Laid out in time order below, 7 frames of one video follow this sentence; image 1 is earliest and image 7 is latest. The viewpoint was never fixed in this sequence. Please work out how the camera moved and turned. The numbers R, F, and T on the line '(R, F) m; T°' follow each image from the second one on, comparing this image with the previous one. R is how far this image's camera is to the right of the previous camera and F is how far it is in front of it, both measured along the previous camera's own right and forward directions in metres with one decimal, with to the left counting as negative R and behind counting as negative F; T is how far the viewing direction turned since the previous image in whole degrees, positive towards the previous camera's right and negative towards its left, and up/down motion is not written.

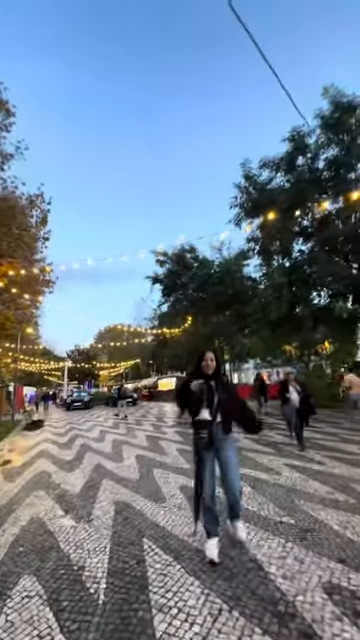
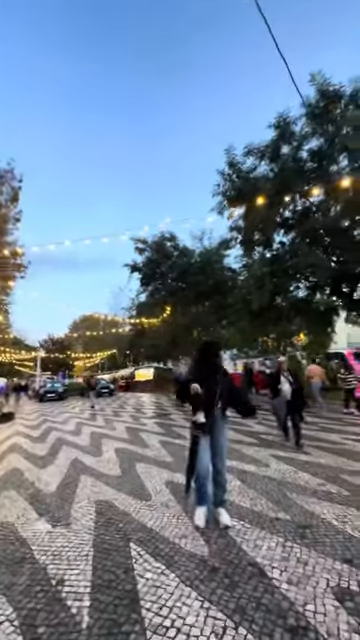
(-0.1, +0.4) m; +3°
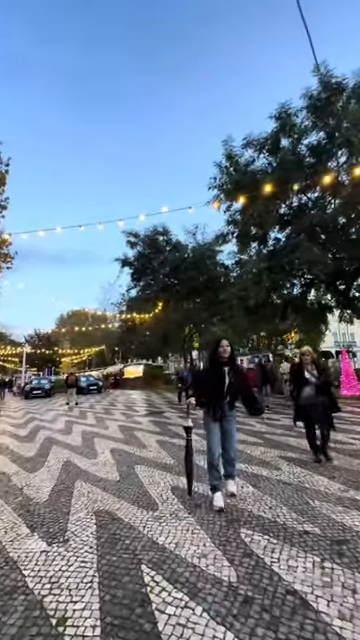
(-0.2, +0.5) m; +2°
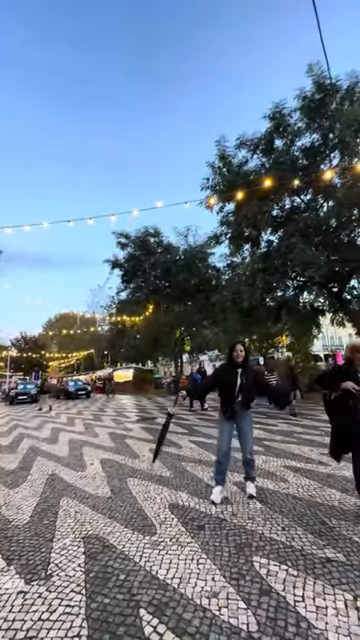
(-0.1, +0.5) m; +1°
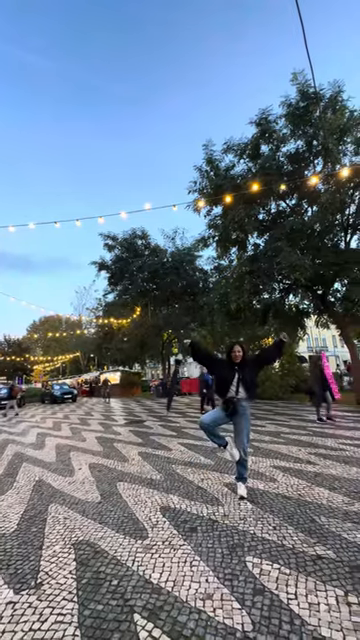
(0.0, 0.0) m; +2°
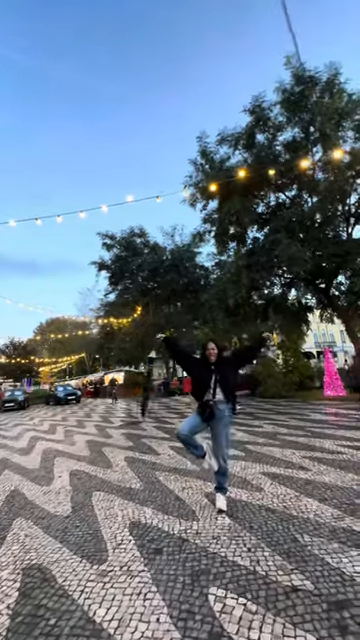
(+0.4, +0.4) m; -1°
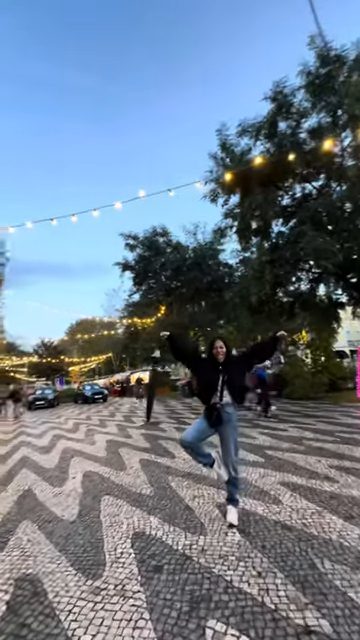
(+0.2, +0.3) m; -4°
